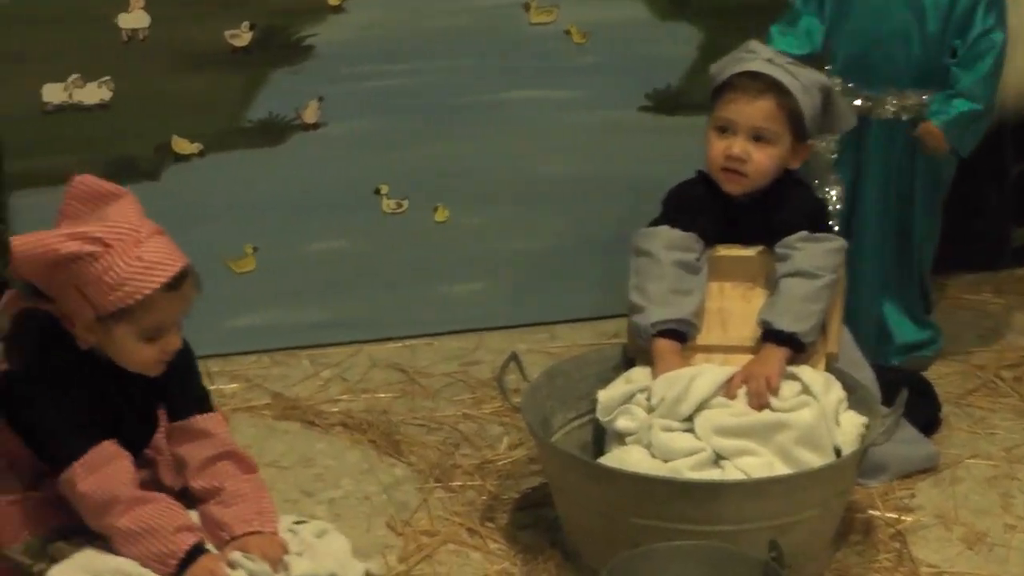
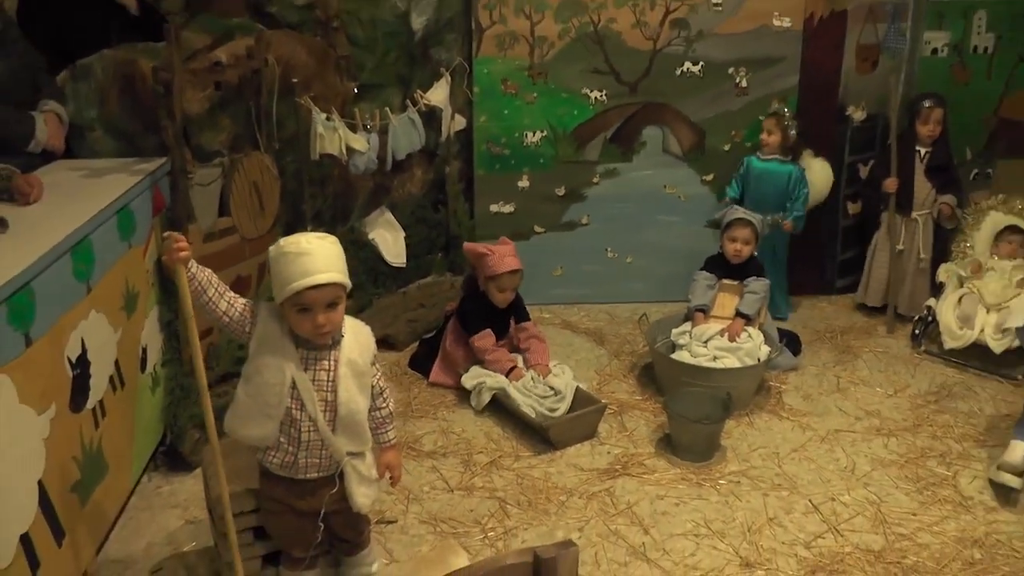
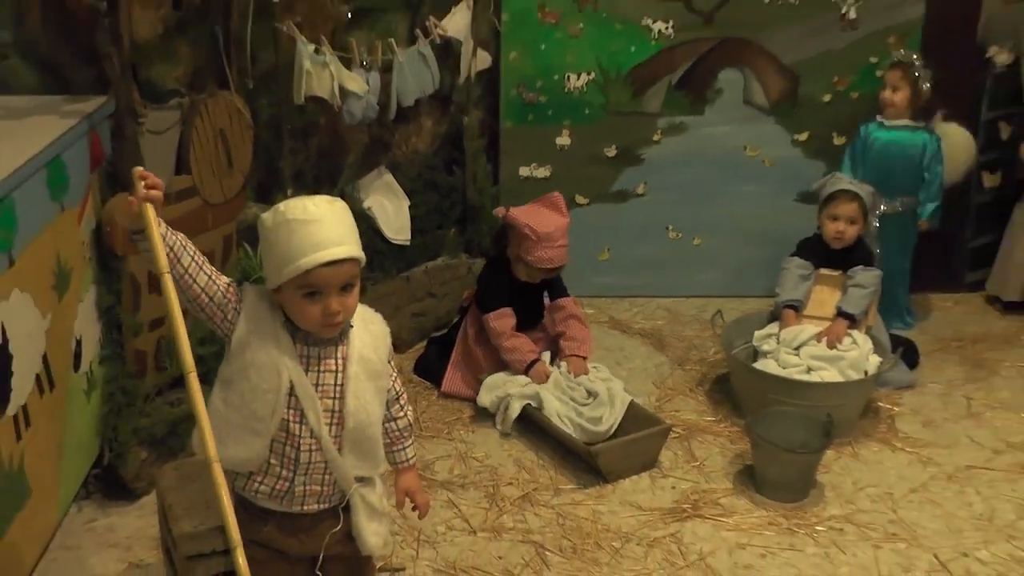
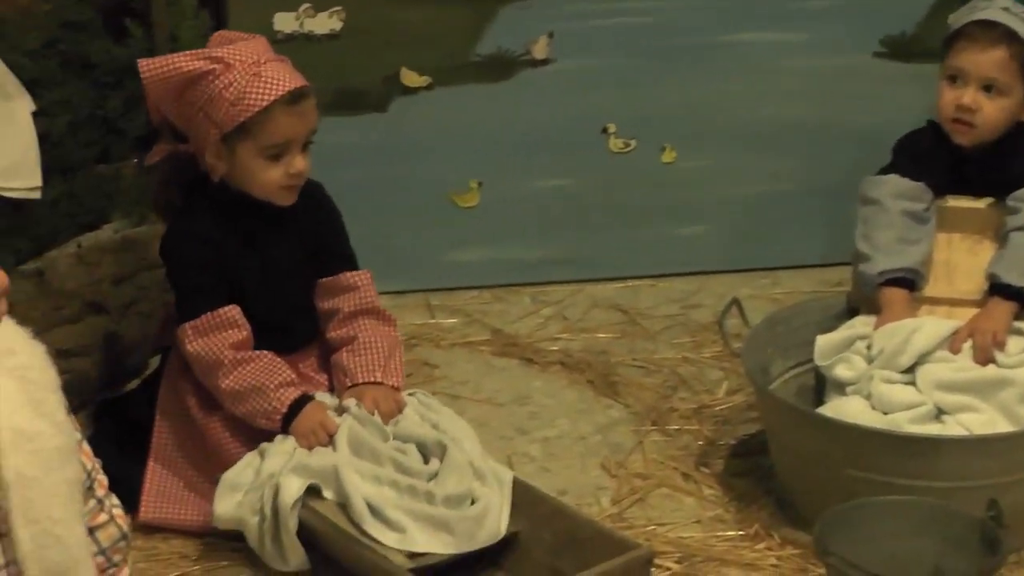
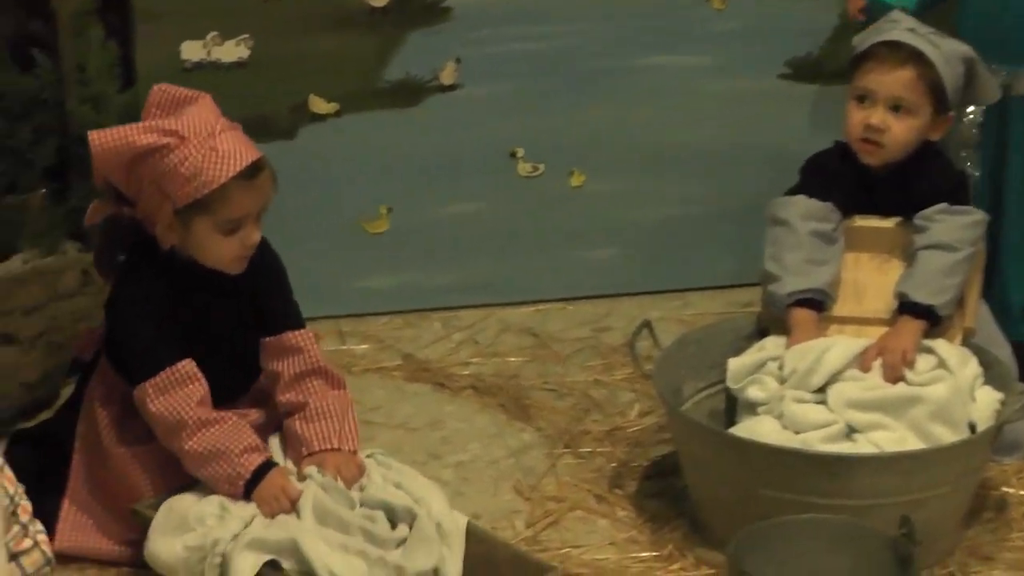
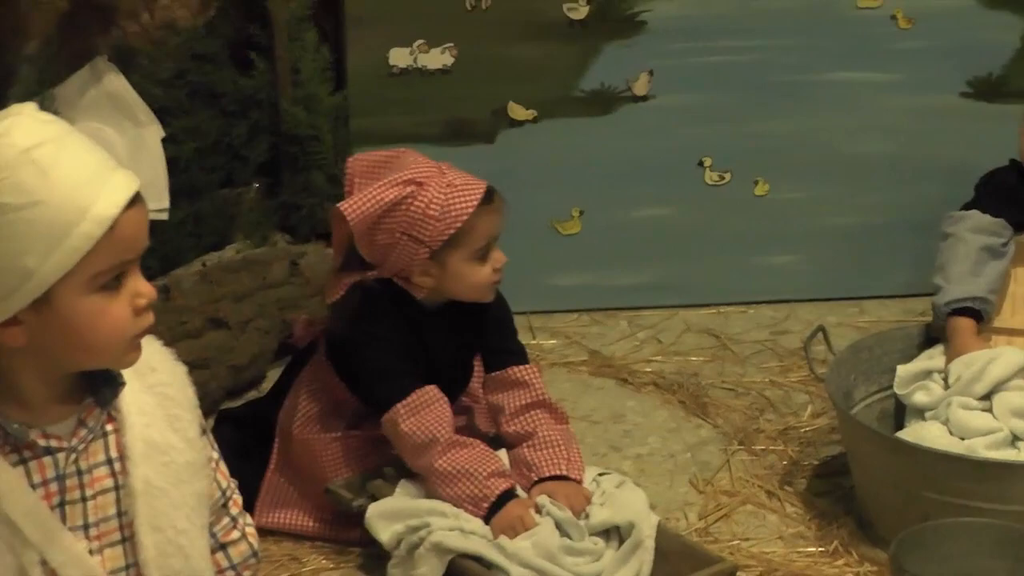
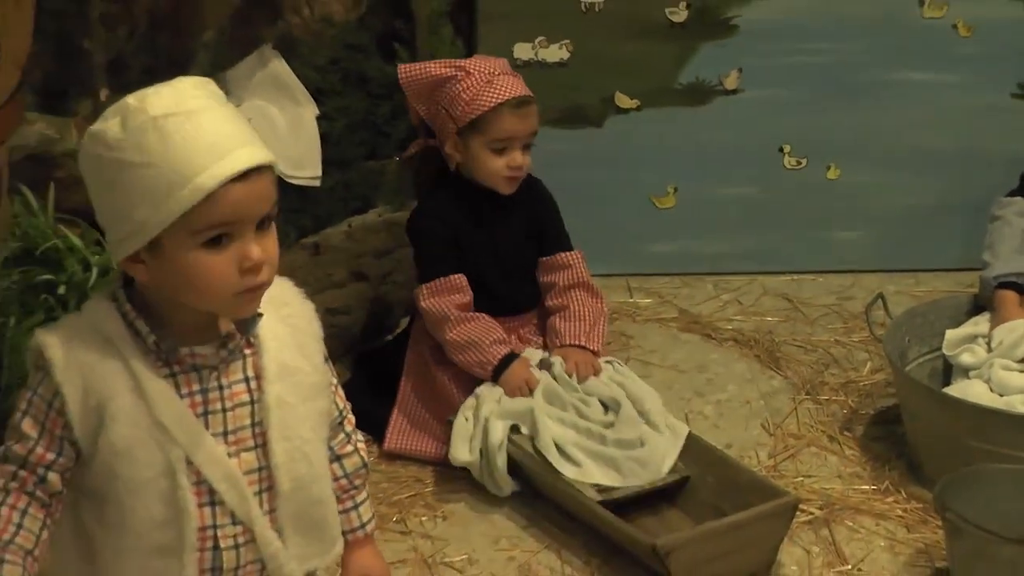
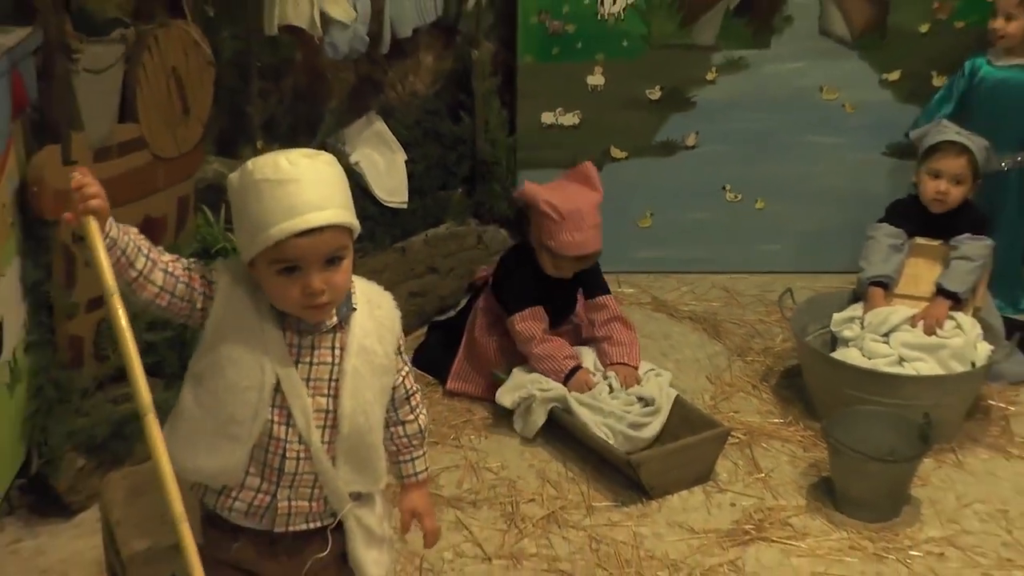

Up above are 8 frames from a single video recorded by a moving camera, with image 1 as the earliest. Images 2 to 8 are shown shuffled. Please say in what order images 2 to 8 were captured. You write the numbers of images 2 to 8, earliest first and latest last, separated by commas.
5, 4, 6, 7, 8, 3, 2
